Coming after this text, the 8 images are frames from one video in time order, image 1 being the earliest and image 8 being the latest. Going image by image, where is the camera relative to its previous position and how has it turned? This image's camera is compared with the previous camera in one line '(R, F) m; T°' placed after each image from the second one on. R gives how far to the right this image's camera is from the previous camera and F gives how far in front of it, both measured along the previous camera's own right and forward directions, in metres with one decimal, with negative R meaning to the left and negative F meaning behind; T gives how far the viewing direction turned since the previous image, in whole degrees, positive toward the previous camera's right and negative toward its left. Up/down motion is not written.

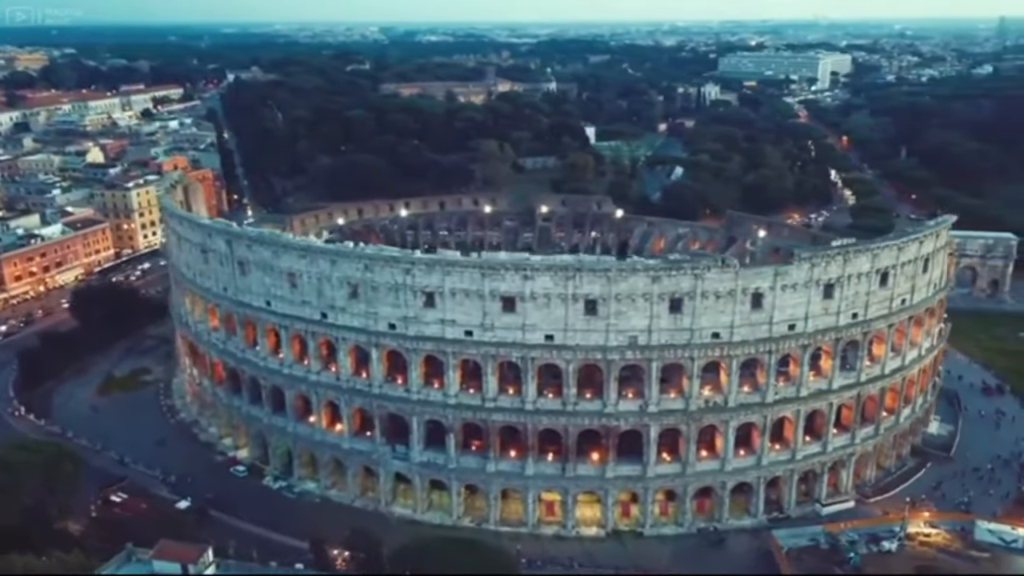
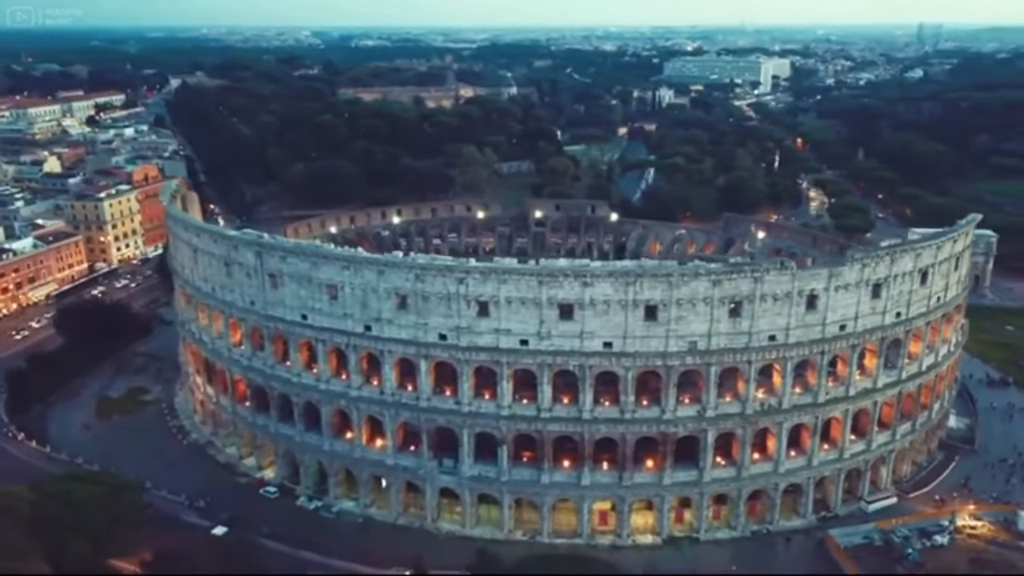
(-6.5, +1.2) m; +4°
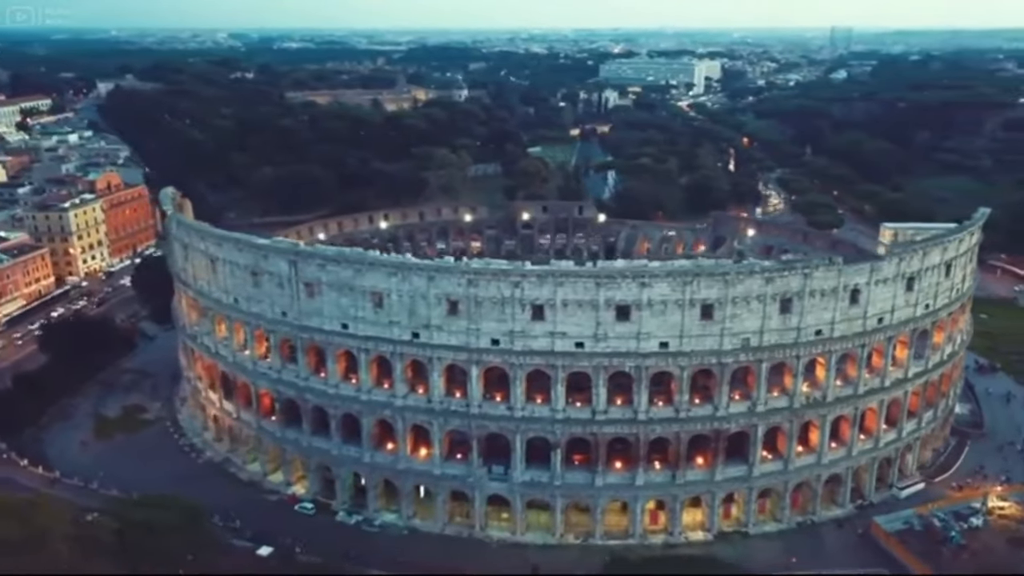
(-6.9, +0.7) m; +5°
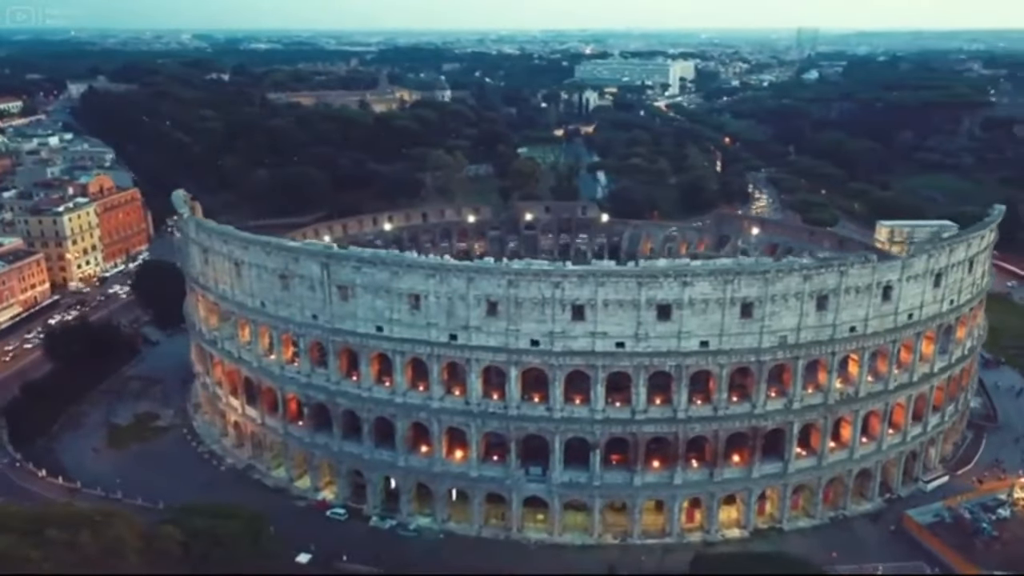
(-3.9, +0.2) m; +2°
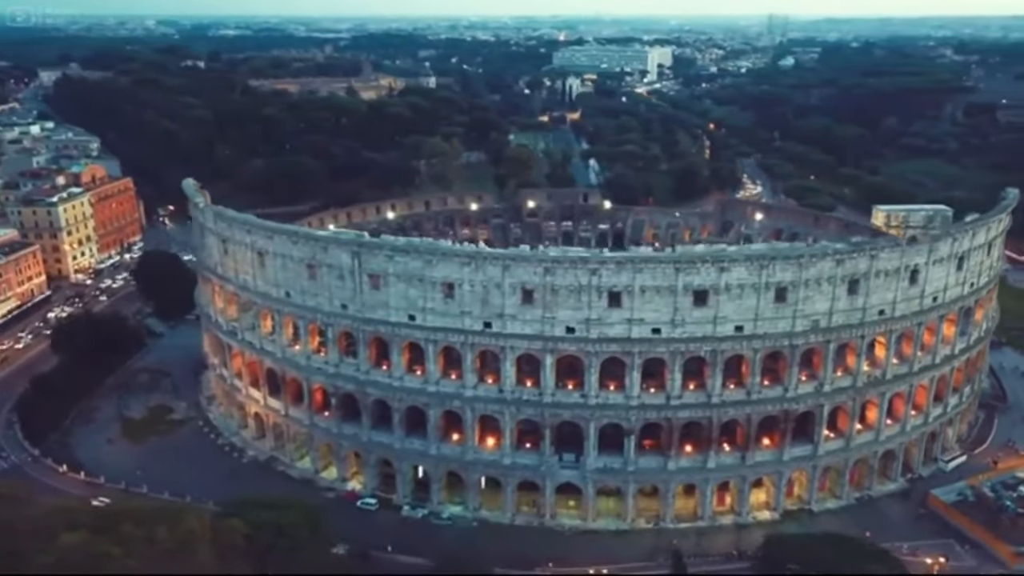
(-3.5, +0.2) m; +2°
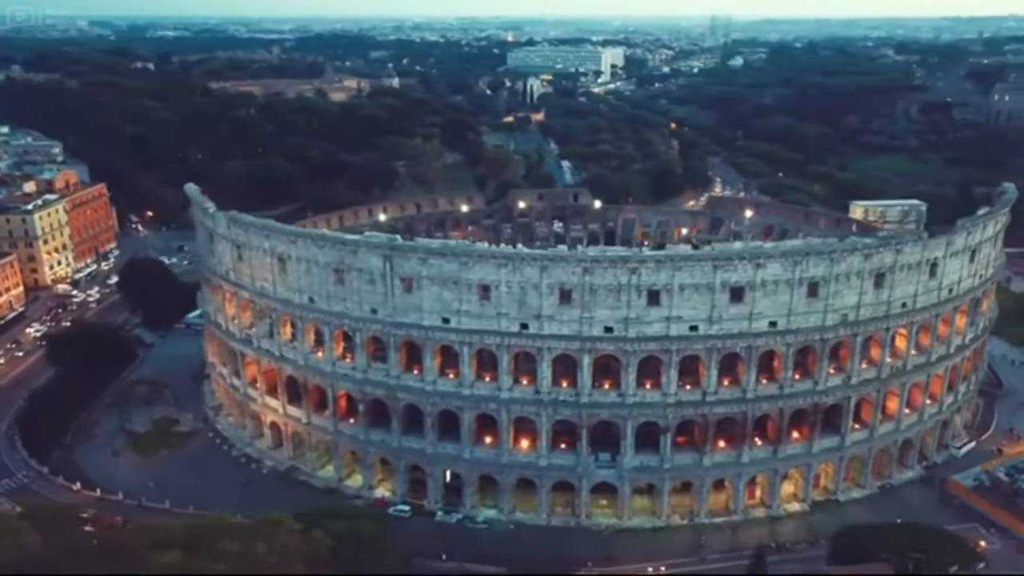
(-4.9, +0.4) m; +4°
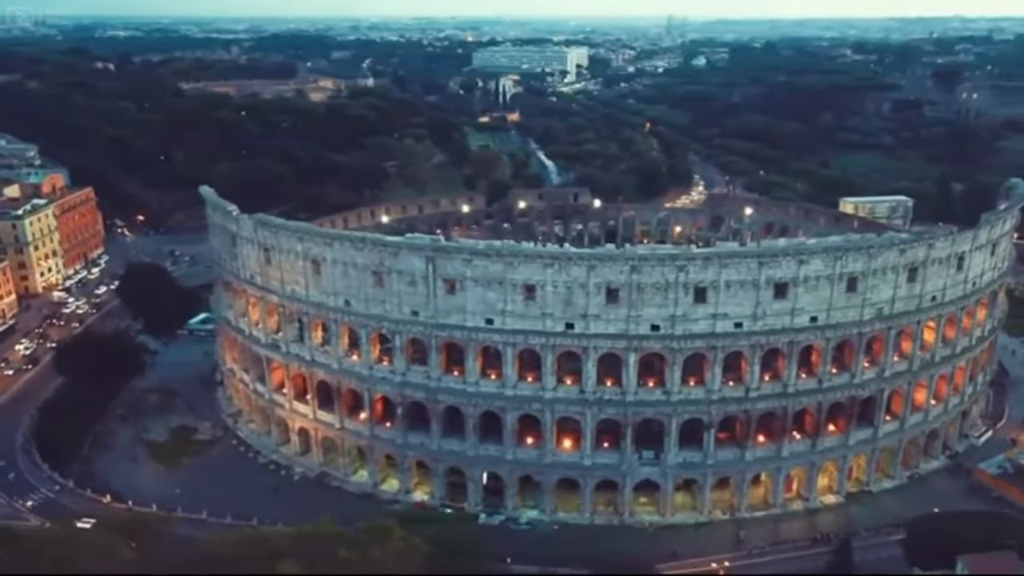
(-4.8, +0.3) m; +3°
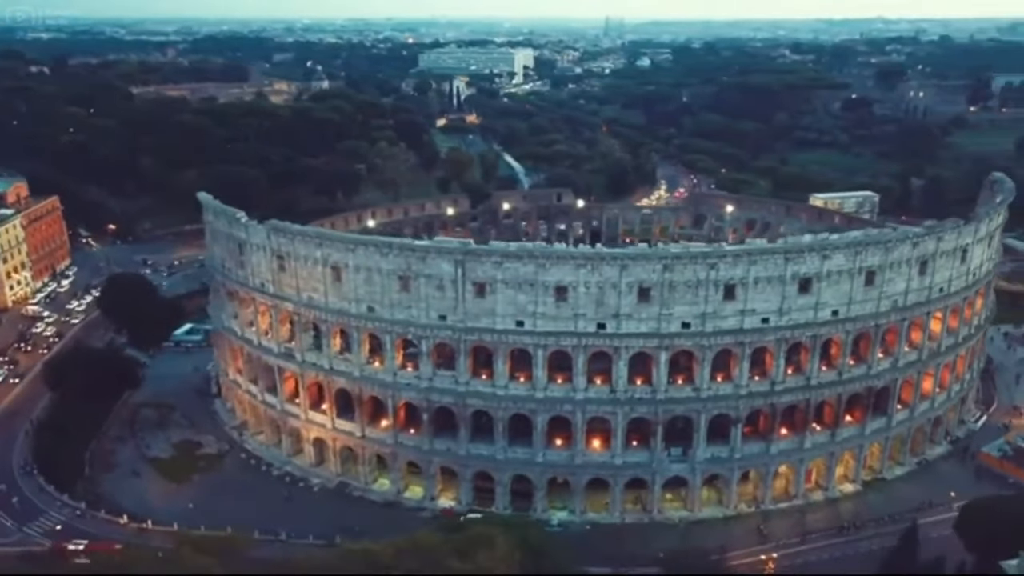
(-5.0, +0.4) m; +4°
